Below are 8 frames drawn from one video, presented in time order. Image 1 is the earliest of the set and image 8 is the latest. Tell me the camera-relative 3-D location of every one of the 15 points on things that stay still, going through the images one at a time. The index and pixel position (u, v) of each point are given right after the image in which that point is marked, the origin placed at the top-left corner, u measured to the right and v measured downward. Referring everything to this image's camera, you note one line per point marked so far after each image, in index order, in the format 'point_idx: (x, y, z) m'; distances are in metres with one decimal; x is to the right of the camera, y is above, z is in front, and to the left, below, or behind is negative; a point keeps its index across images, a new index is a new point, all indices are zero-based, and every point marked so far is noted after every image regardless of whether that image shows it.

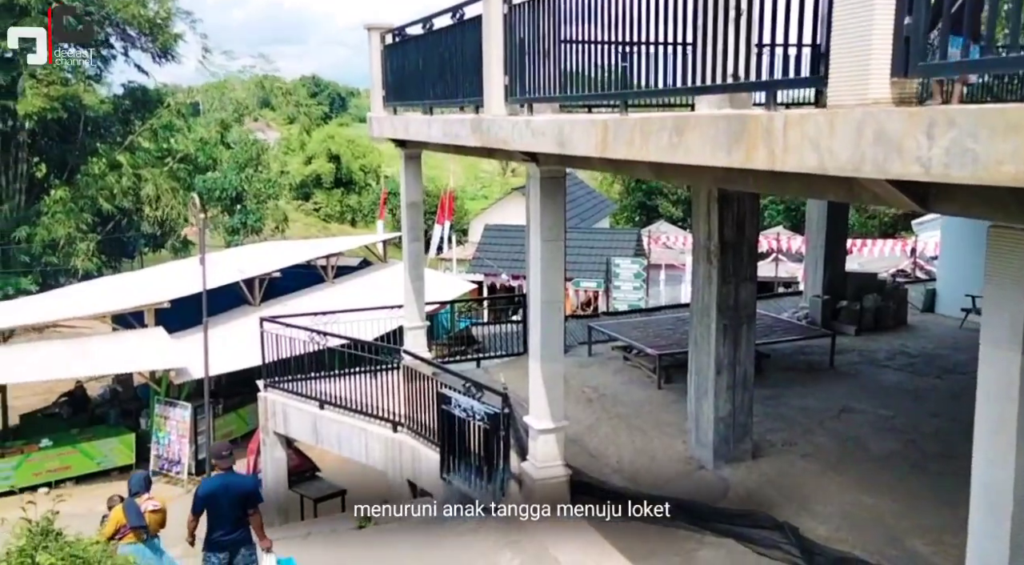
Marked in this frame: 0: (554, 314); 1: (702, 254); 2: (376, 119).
0: (+0.3, -0.3, +7.7) m
1: (+1.7, +0.2, +8.1) m
2: (-1.6, +1.9, +11.1) m
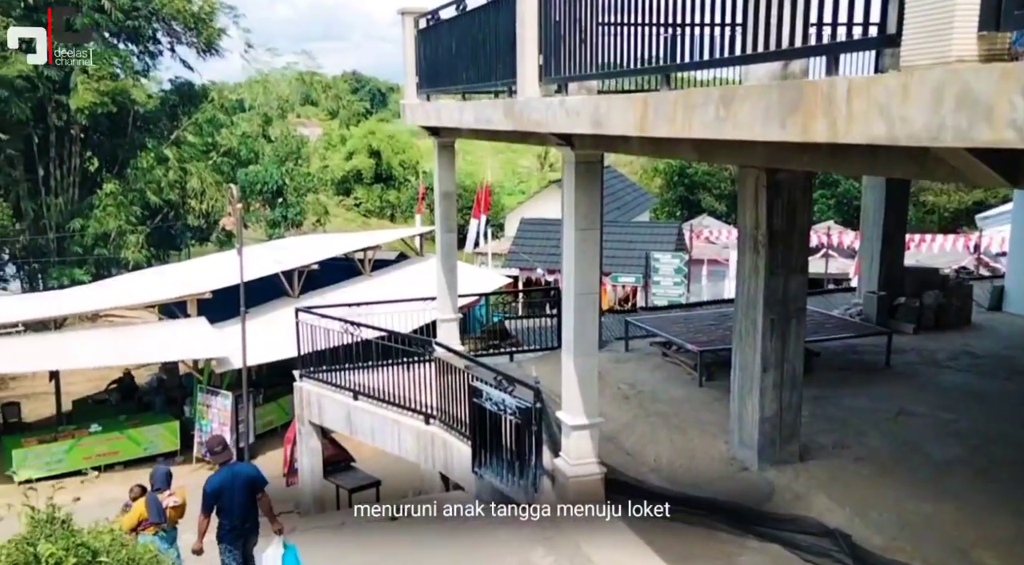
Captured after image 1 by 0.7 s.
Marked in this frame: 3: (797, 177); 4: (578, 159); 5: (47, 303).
0: (+0.6, -0.2, +7.4) m
1: (+2.0, +0.3, +7.8) m
2: (-1.2, +2.0, +10.9) m
3: (+2.3, +0.8, +7.5) m
4: (+0.5, +0.9, +7.2) m
5: (-8.8, -0.4, +18.3) m
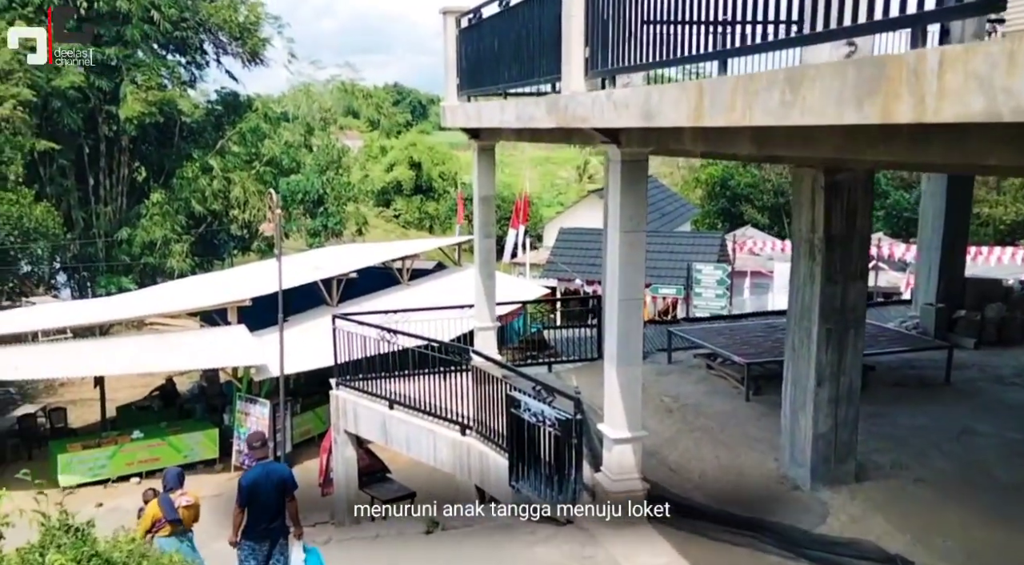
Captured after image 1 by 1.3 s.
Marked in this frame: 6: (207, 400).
0: (+0.9, -0.2, +7.0) m
1: (+2.3, +0.2, +7.4) m
2: (-0.7, +1.9, +10.6) m
3: (+2.6, +0.8, +7.1) m
4: (+0.8, +0.9, +6.8) m
5: (-8.1, -0.5, +18.3) m
6: (-5.8, -2.2, +18.2) m
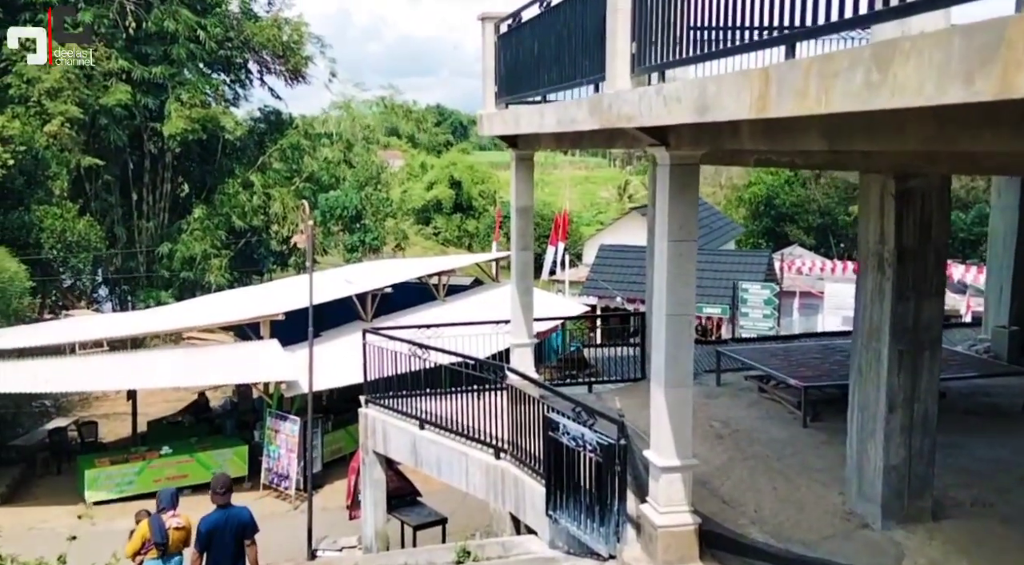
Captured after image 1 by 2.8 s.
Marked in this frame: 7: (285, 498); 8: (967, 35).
0: (+1.2, -0.3, +6.4) m
1: (+2.6, +0.1, +6.7) m
2: (-0.3, +1.8, +10.1) m
3: (+2.8, +0.7, +6.4) m
4: (+1.1, +0.8, +6.2) m
5: (-7.4, -0.8, +18.0) m
6: (-5.1, -2.5, +17.8) m
7: (-3.8, -3.6, +15.6) m
8: (+1.4, +0.8, +3.0) m
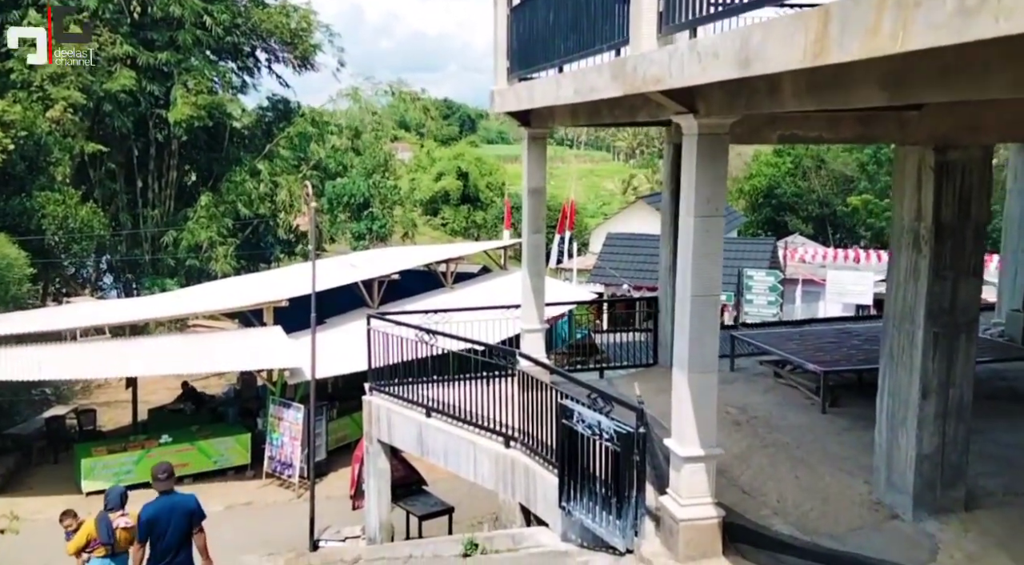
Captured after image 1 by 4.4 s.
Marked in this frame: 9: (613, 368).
0: (+1.2, -0.2, +6.0) m
1: (+2.6, +0.3, +6.3) m
2: (-0.2, +1.9, +9.7) m
3: (+2.9, +0.8, +6.0) m
4: (+1.2, +0.9, +5.9) m
5: (-7.2, -0.5, +17.7) m
6: (-5.0, -2.2, +17.5) m
7: (-3.6, -3.3, +15.3) m
8: (+1.5, +0.9, +2.6) m
9: (+1.2, -1.0, +10.9) m
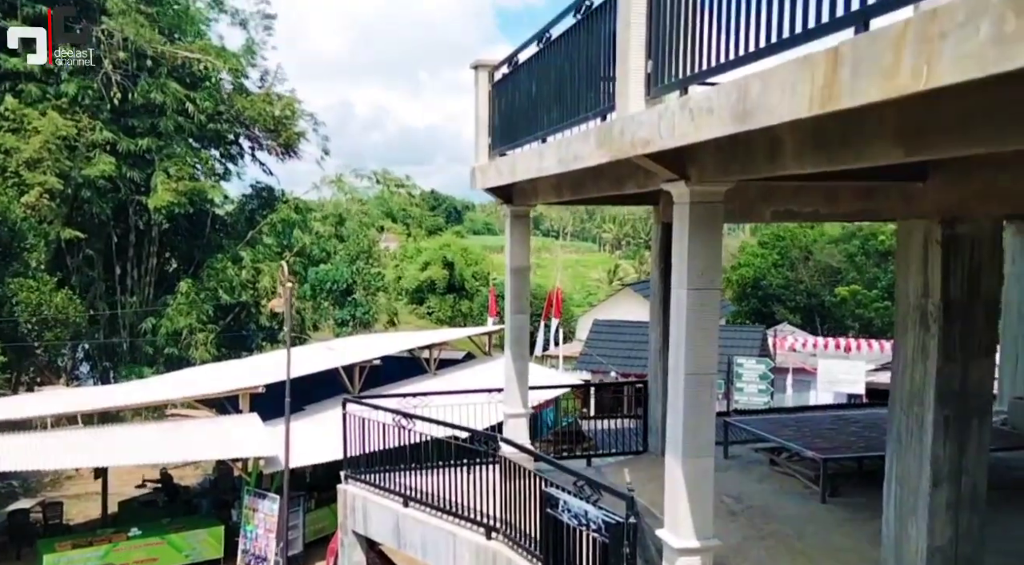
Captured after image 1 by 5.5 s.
0: (+1.1, -0.7, +5.7) m
1: (+2.5, -0.2, +6.0) m
2: (-0.3, +1.1, +9.5) m
3: (+2.8, +0.3, +5.8) m
4: (+1.0, +0.5, +5.6) m
5: (-7.5, -2.0, +17.1) m
6: (-5.2, -3.7, +16.8) m
7: (-3.9, -4.6, +14.6) m
8: (+1.4, +0.7, +2.4) m
9: (+1.0, -1.9, +10.5) m
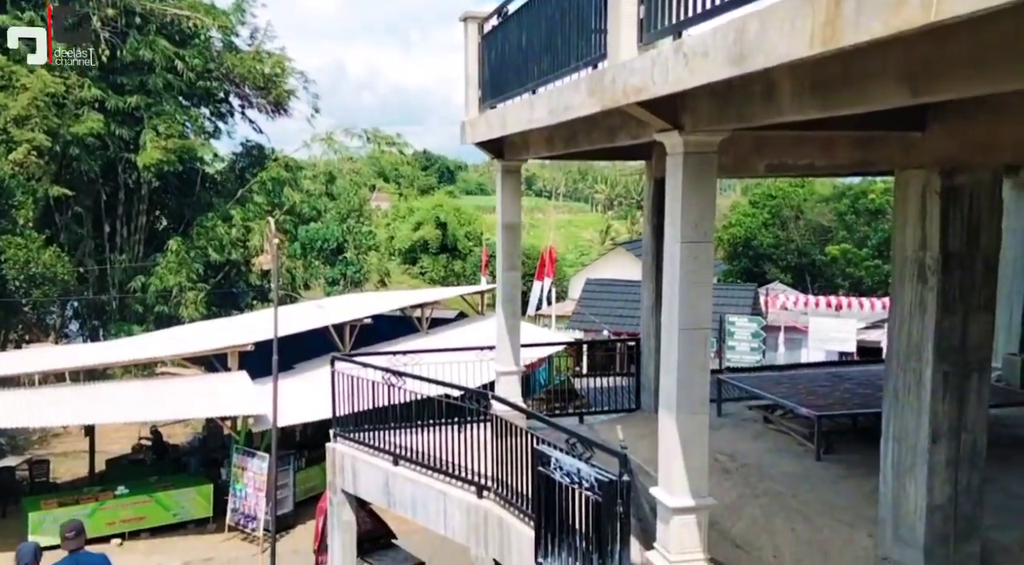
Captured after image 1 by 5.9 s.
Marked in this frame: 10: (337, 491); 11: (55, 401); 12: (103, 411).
0: (+1.1, -0.4, +5.5) m
1: (+2.5, +0.1, +5.8) m
2: (-0.4, +1.6, +9.3) m
3: (+2.8, +0.6, +5.6) m
4: (+1.0, +0.8, +5.4) m
5: (-7.7, -1.3, +16.9) m
6: (-5.4, -3.0, +16.7) m
7: (-4.0, -4.0, +14.5) m
8: (+1.4, +0.9, +2.1) m
9: (+0.9, -1.4, +10.3) m
10: (-1.8, -2.2, +9.9) m
11: (-7.2, -1.9, +15.0) m
12: (-6.4, -2.0, +14.8) m
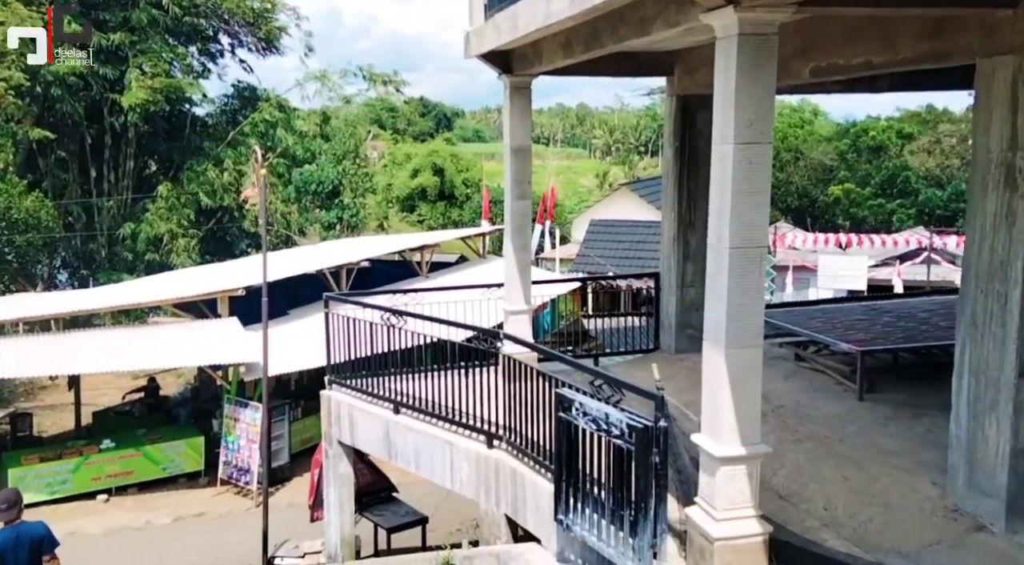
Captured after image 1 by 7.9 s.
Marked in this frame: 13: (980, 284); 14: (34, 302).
0: (+1.2, +0.1, +4.6) m
1: (+2.5, +0.6, +5.0) m
2: (-0.4, +2.2, +8.3) m
3: (+2.8, +1.1, +4.6) m
4: (+1.1, +1.2, +4.5) m
5: (-7.6, -0.3, +16.1) m
6: (-5.3, -2.0, +15.9) m
7: (-3.9, -3.1, +13.8) m
8: (+1.5, +1.1, +1.2) m
9: (+1.0, -0.7, +9.5) m
10: (-1.7, -1.5, +9.1) m
11: (-7.1, -1.0, +14.2) m
12: (-6.3, -1.2, +14.0) m
13: (+2.6, 0.0, +5.2) m
14: (-8.2, -0.4, +16.4) m
